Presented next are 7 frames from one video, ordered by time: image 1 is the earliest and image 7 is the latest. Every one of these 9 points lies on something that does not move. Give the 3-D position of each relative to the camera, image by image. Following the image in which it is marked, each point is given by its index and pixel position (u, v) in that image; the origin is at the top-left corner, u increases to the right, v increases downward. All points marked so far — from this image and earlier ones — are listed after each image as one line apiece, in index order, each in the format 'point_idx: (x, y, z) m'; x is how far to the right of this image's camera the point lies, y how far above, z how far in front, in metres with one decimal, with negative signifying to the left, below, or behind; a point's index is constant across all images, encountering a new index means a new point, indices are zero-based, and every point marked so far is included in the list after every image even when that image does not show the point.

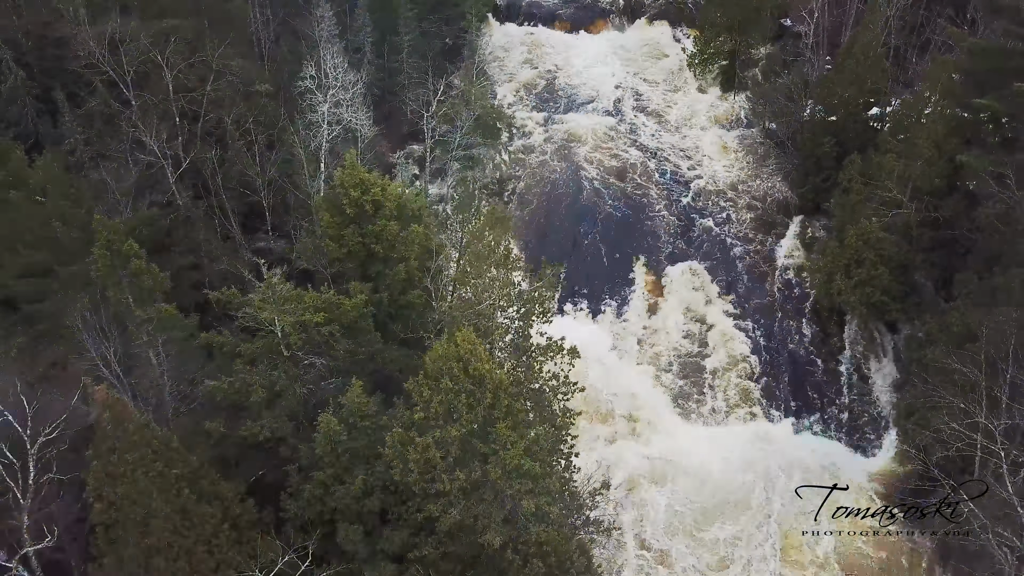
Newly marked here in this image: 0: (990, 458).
0: (+10.1, -3.7, +15.0) m
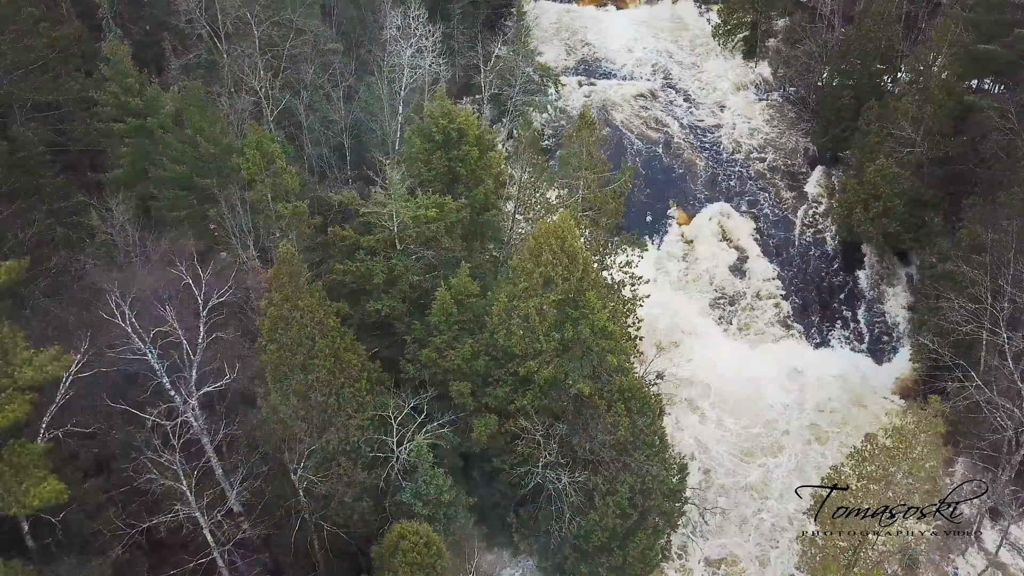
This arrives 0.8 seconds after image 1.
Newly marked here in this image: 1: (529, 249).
0: (+12.0, -1.4, +17.6) m
1: (+0.4, +0.9, +15.9) m
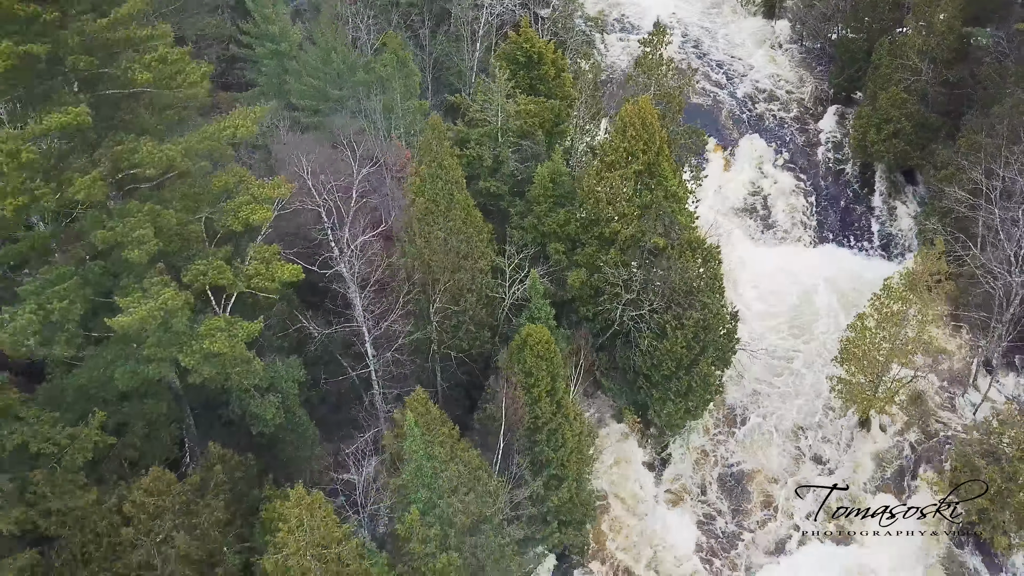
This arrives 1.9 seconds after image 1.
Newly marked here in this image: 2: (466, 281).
0: (+14.4, +2.1, +21.5) m
1: (+2.8, +4.3, +19.8) m
2: (-1.2, +0.2, +18.3) m
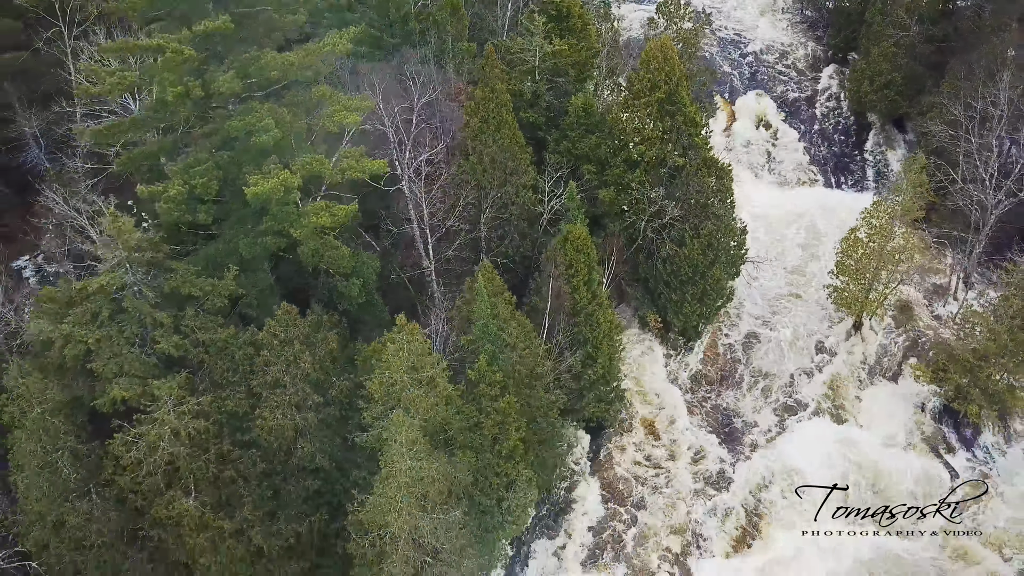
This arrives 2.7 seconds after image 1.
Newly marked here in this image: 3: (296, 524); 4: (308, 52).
0: (+15.6, +4.8, +24.5) m
1: (+4.0, +6.9, +22.7) m
2: (0.0, +2.8, +21.3) m
3: (-4.9, -5.2, +16.5) m
4: (-4.9, +5.6, +17.1) m
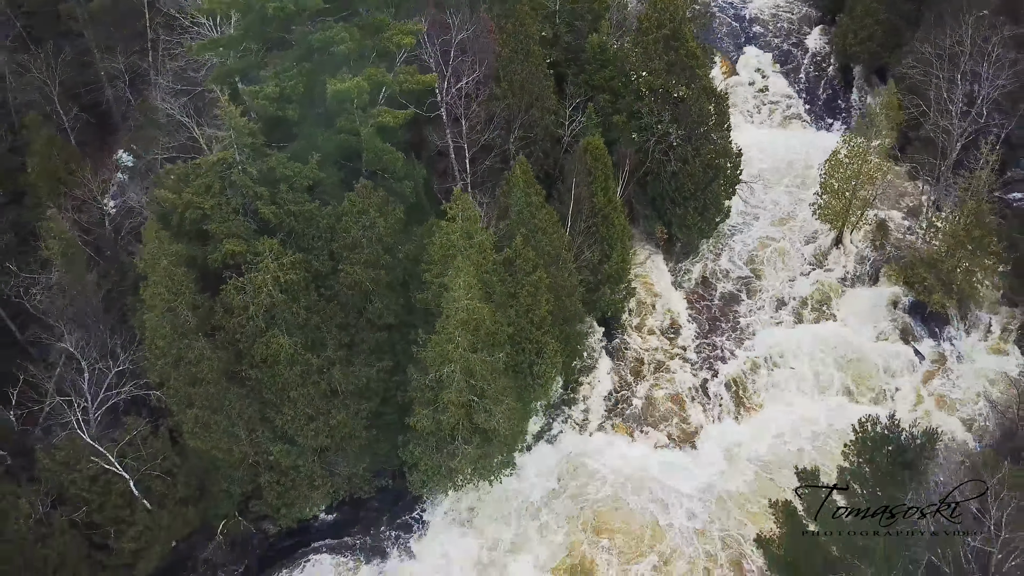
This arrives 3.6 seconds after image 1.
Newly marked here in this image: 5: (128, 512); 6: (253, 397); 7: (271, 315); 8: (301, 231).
0: (+16.5, +7.9, +27.8) m
1: (+4.9, +10.1, +26.1) m
2: (+0.9, +6.0, +24.7) m
3: (-4.0, -2.1, +19.9) m
4: (-4.0, +8.7, +20.5) m
5: (-9.8, -5.7, +18.3) m
6: (-6.9, -2.9, +19.4) m
7: (-6.1, -0.7, +18.2) m
8: (-5.5, +1.5, +18.7) m
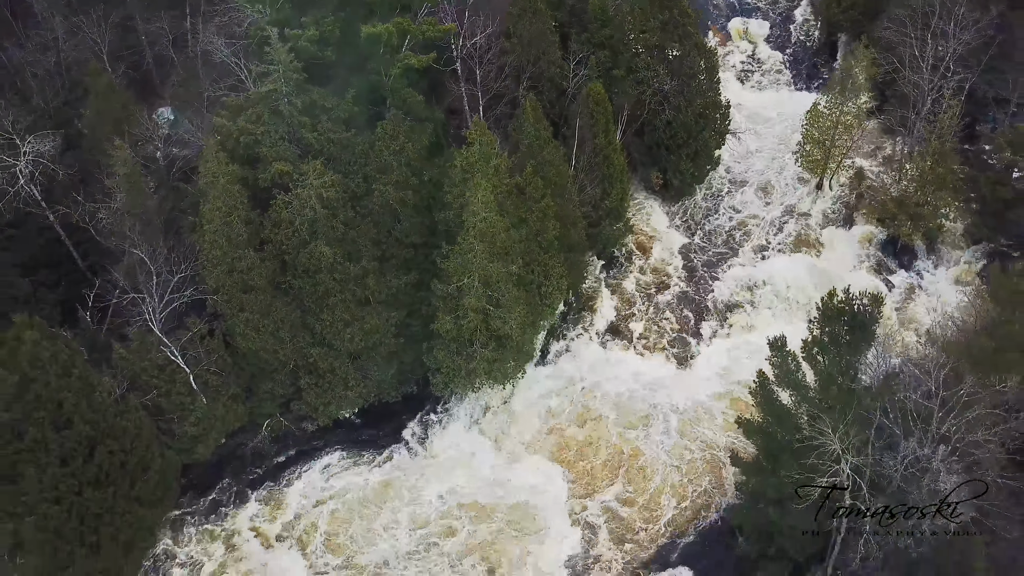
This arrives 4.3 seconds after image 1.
0: (+16.8, +10.4, +30.4) m
1: (+5.3, +12.5, +28.7) m
2: (+1.3, +8.4, +27.3) m
3: (-3.6, +0.3, +22.6) m
4: (-3.6, +11.1, +23.1) m
5: (-9.4, -3.3, +21.0) m
6: (-6.6, -0.5, +22.0) m
7: (-5.8, +1.7, +20.9) m
8: (-5.2, +3.9, +21.4) m
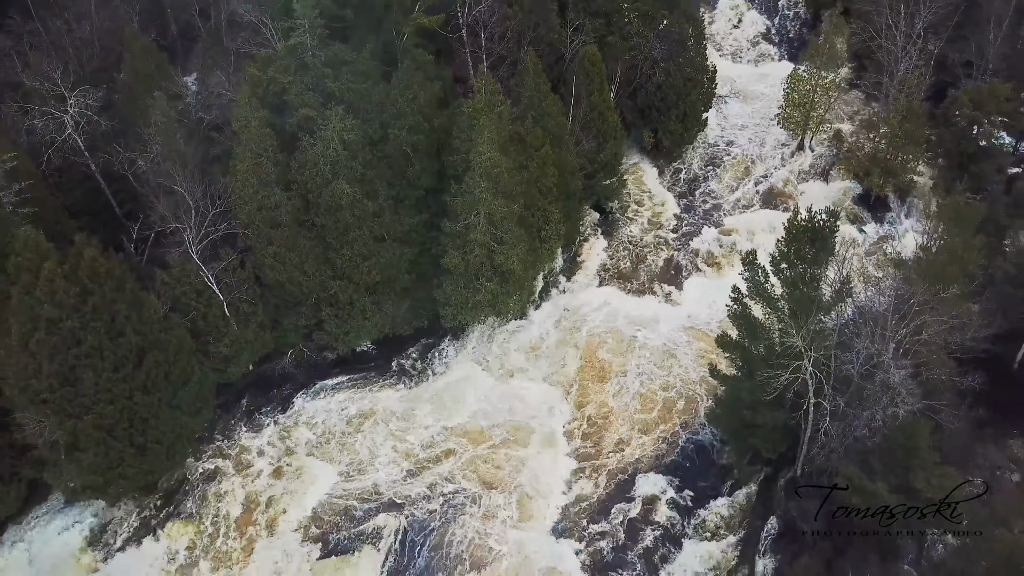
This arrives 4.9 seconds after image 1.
0: (+16.9, +12.5, +32.6) m
1: (+5.3, +14.7, +31.0) m
2: (+1.3, +10.5, +29.6) m
3: (-3.5, +2.4, +24.8) m
4: (-3.6, +13.3, +25.4) m
5: (-9.4, -1.2, +23.3) m
6: (-6.5, +1.6, +24.3) m
7: (-5.7, +3.8, +23.2) m
8: (-5.1, +6.0, +23.7) m
